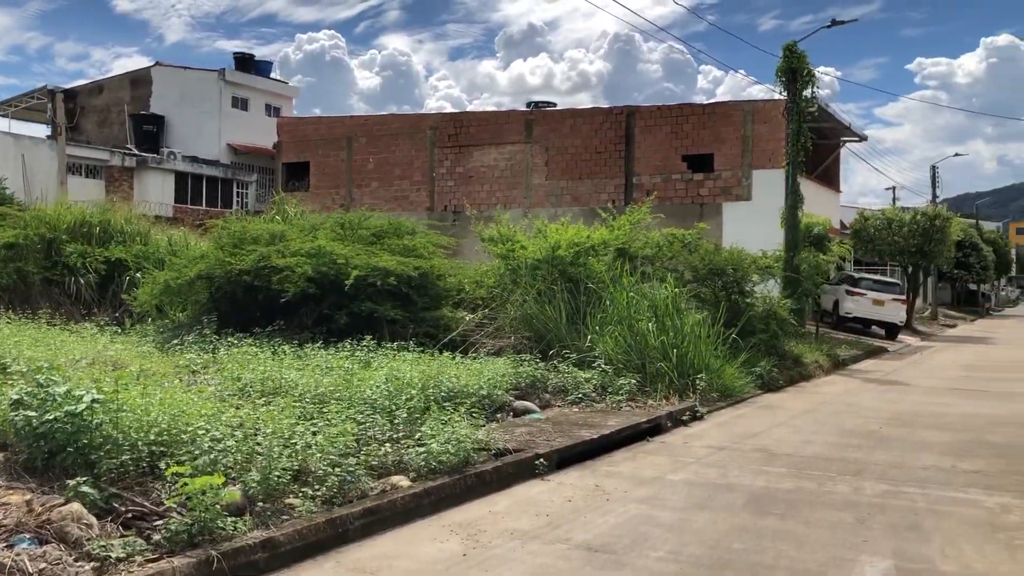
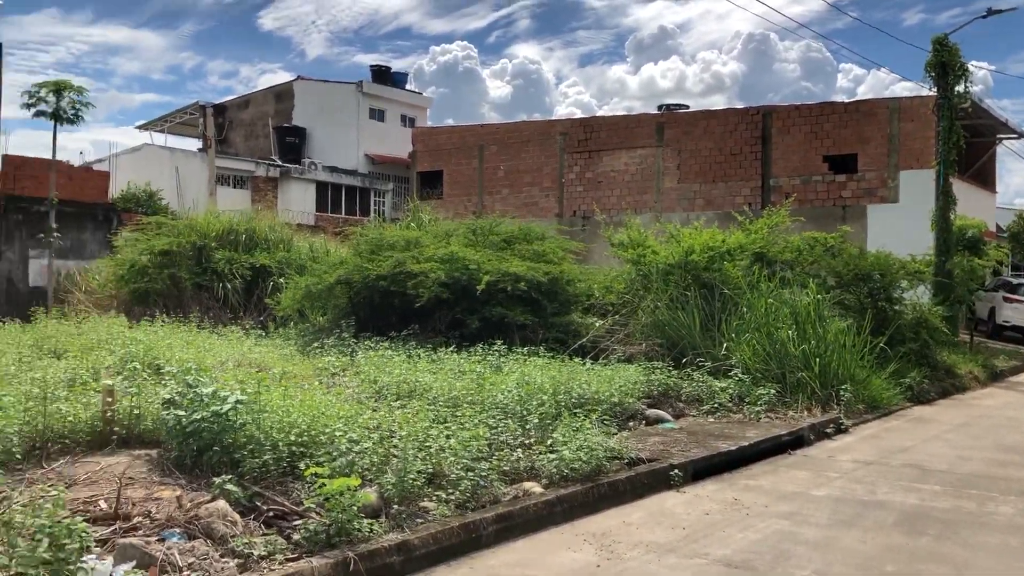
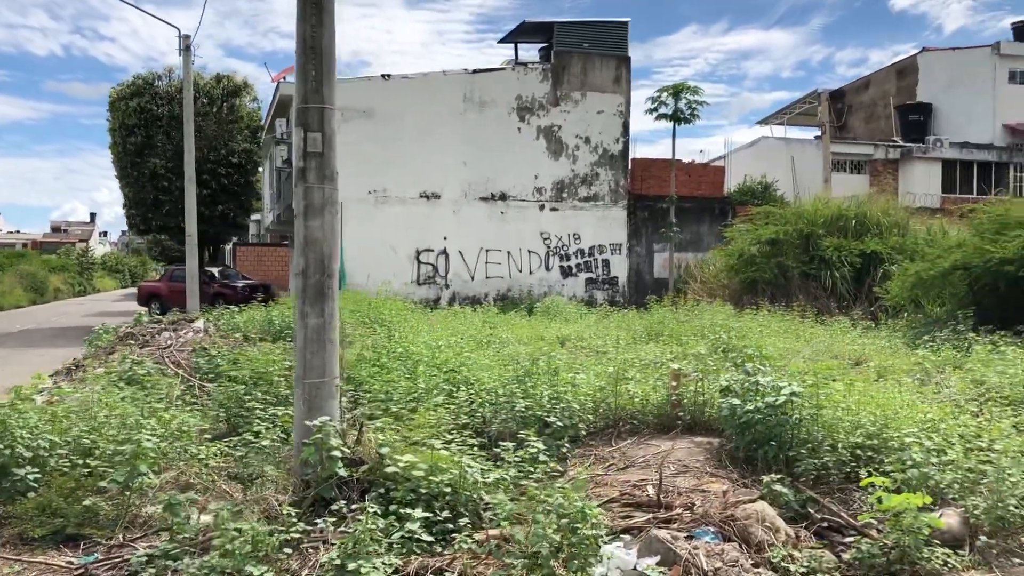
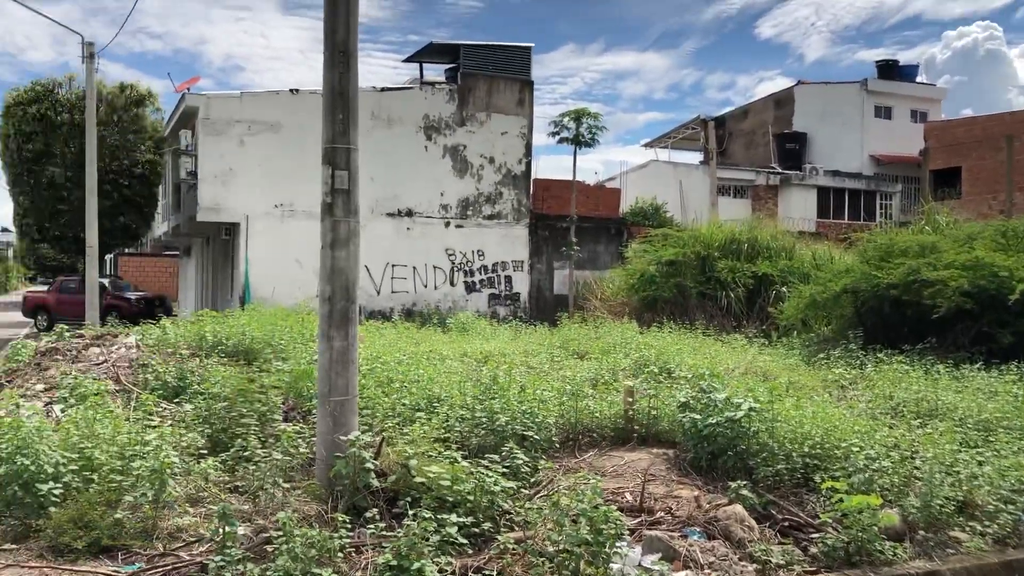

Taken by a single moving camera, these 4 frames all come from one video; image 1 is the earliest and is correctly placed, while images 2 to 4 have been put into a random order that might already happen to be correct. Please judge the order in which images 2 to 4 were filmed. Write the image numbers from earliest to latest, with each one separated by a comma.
2, 4, 3
